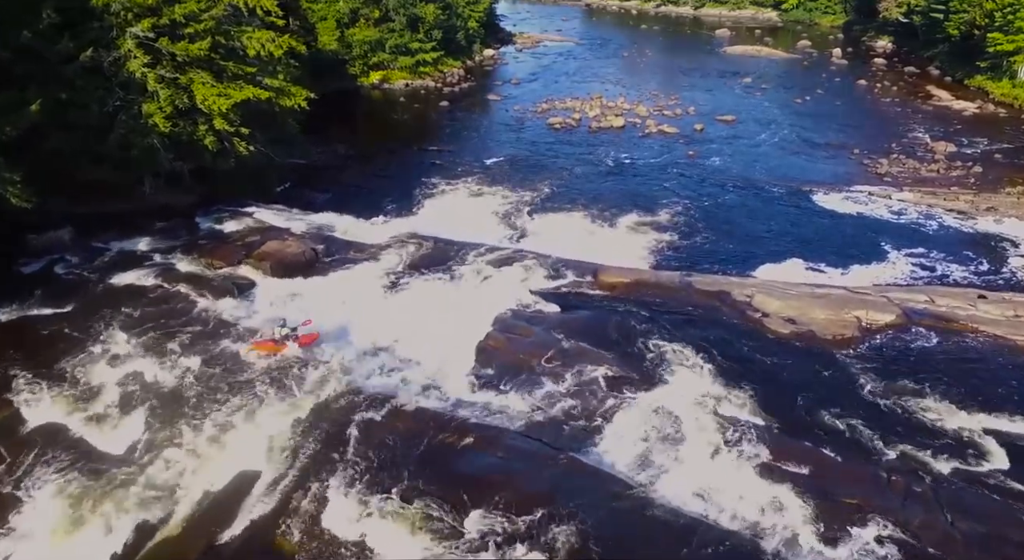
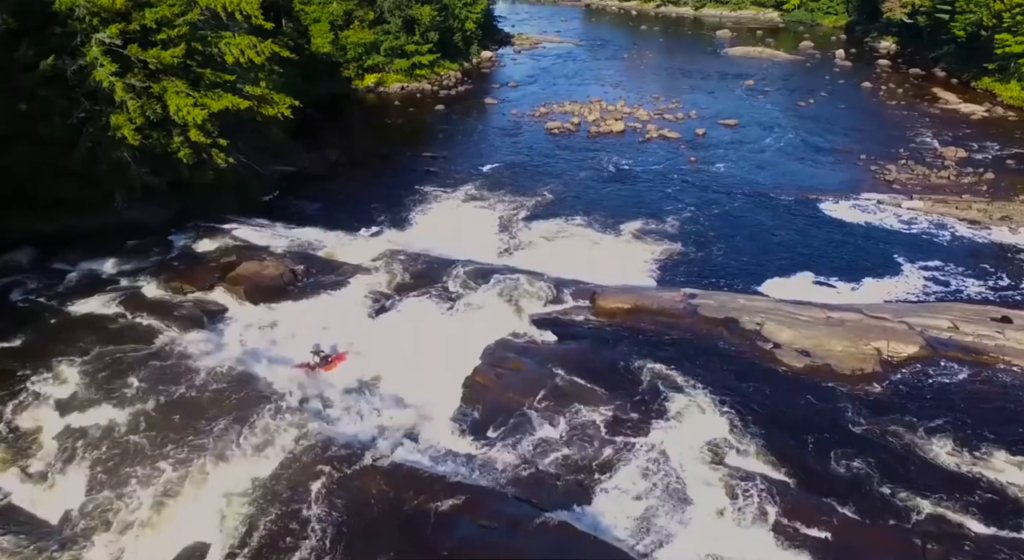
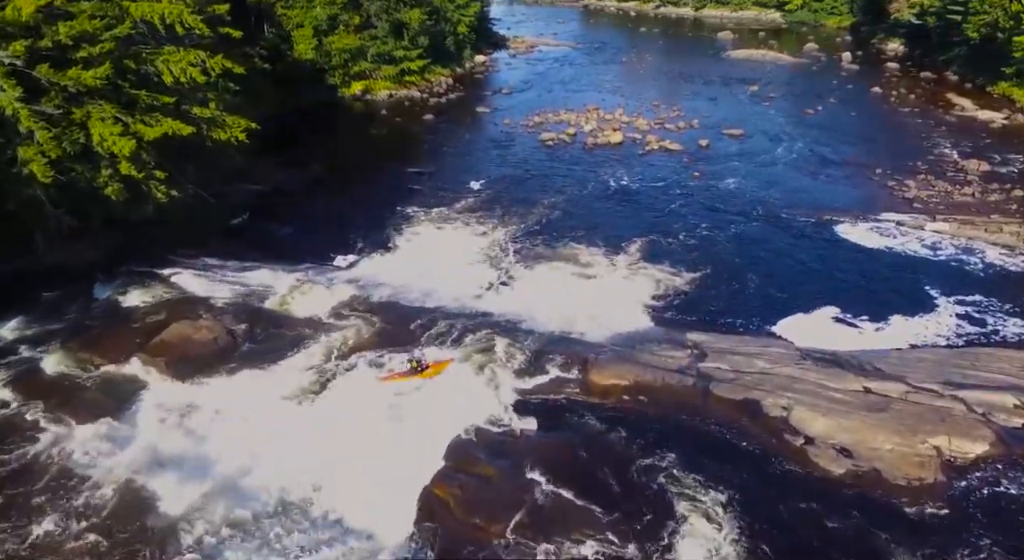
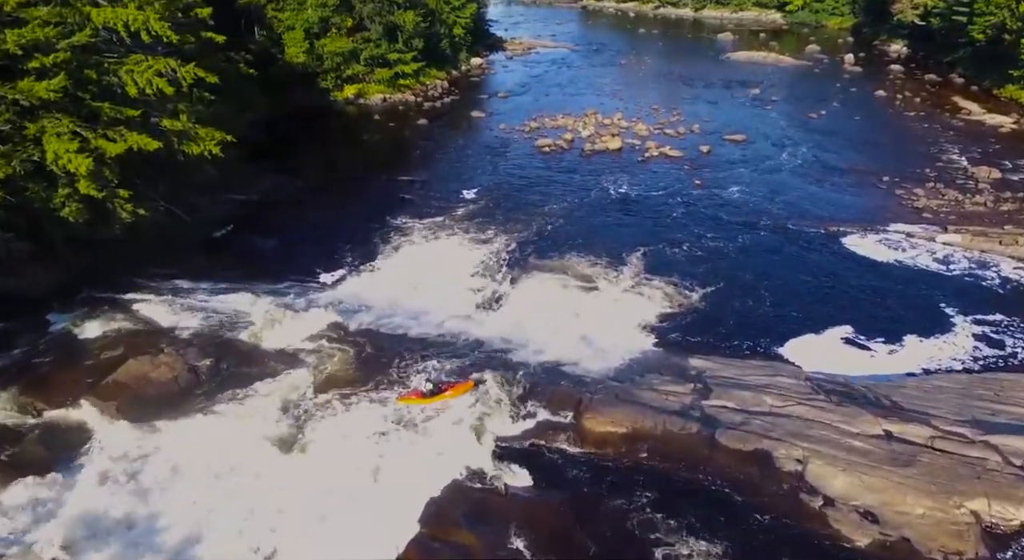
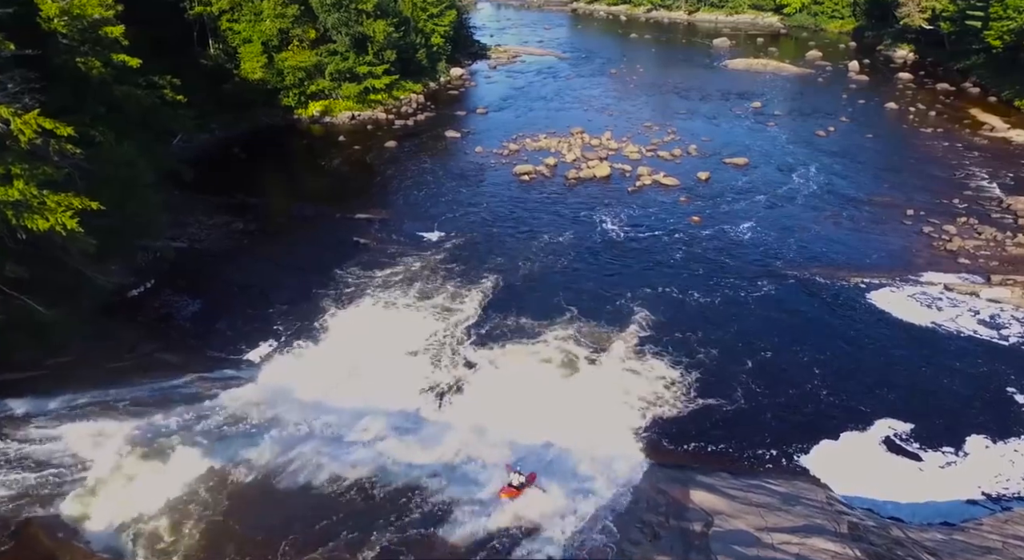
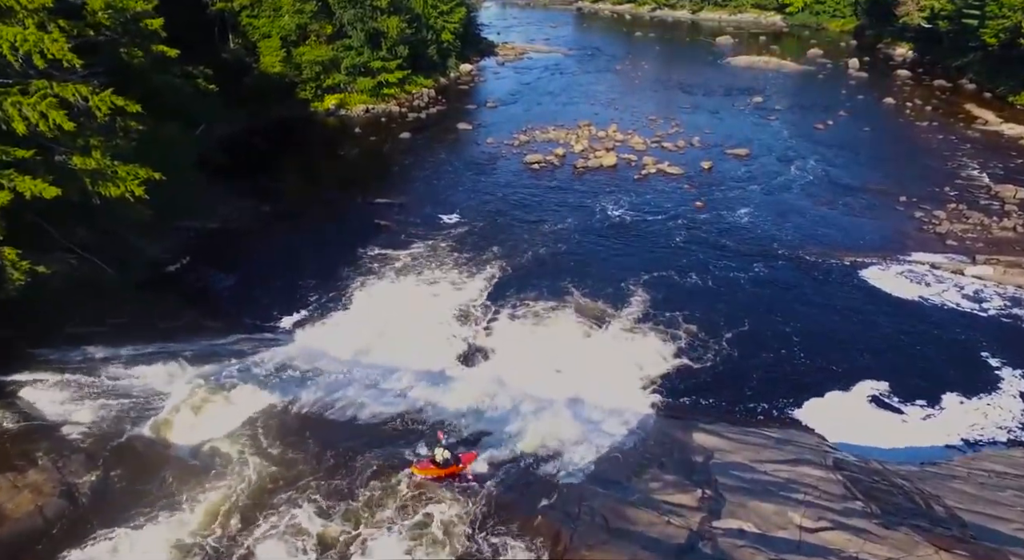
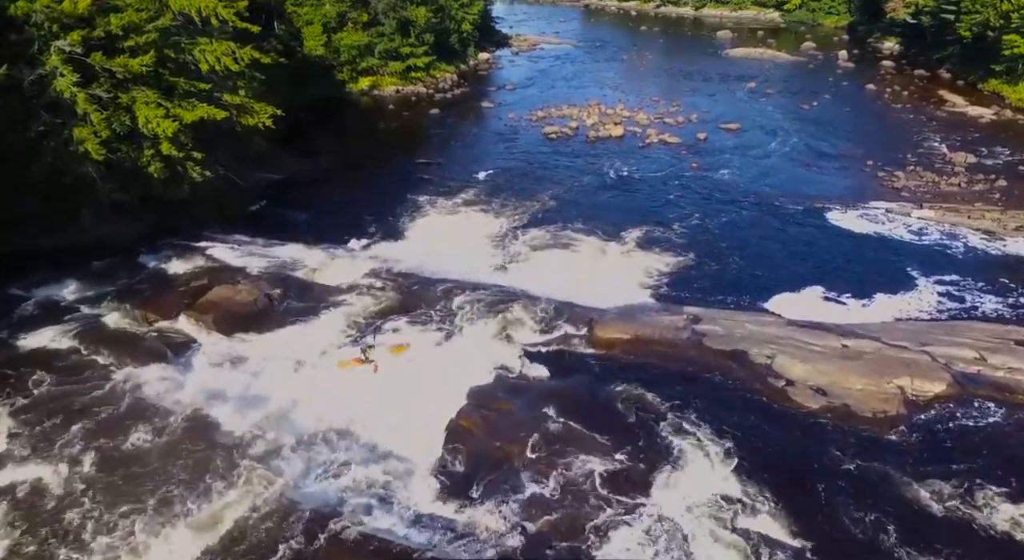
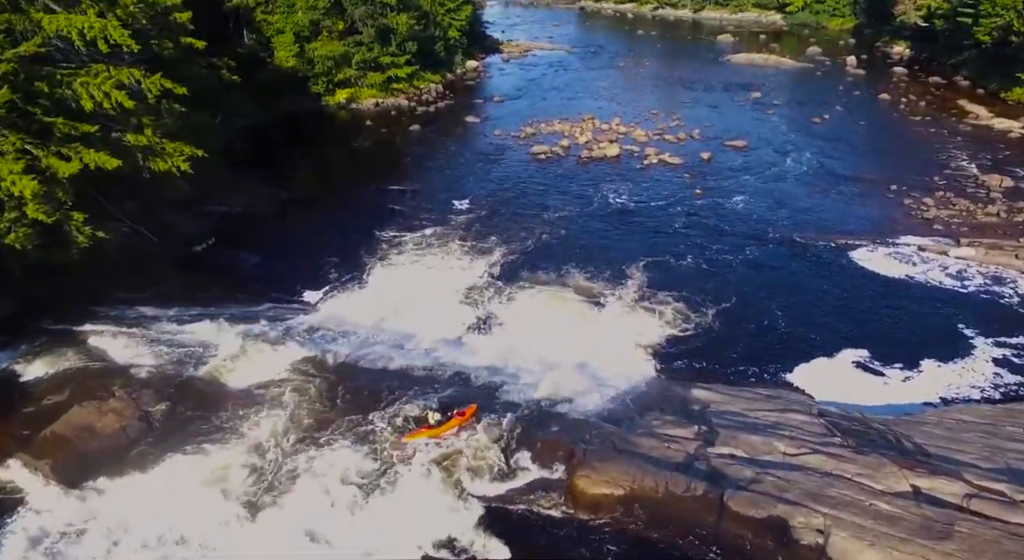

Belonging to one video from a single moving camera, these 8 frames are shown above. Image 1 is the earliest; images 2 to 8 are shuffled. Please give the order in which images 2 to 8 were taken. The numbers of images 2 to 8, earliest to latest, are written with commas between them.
2, 7, 3, 4, 8, 6, 5
